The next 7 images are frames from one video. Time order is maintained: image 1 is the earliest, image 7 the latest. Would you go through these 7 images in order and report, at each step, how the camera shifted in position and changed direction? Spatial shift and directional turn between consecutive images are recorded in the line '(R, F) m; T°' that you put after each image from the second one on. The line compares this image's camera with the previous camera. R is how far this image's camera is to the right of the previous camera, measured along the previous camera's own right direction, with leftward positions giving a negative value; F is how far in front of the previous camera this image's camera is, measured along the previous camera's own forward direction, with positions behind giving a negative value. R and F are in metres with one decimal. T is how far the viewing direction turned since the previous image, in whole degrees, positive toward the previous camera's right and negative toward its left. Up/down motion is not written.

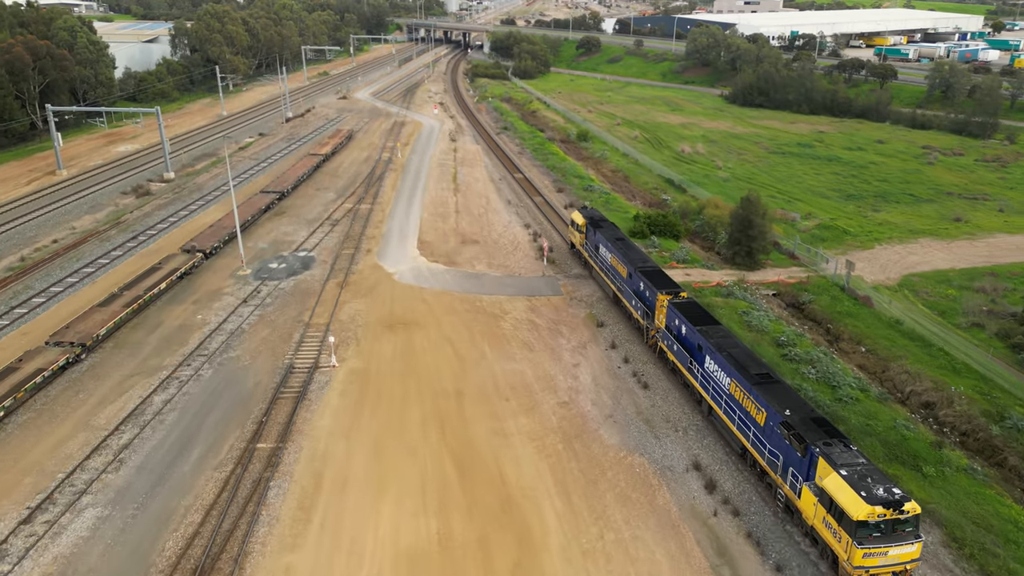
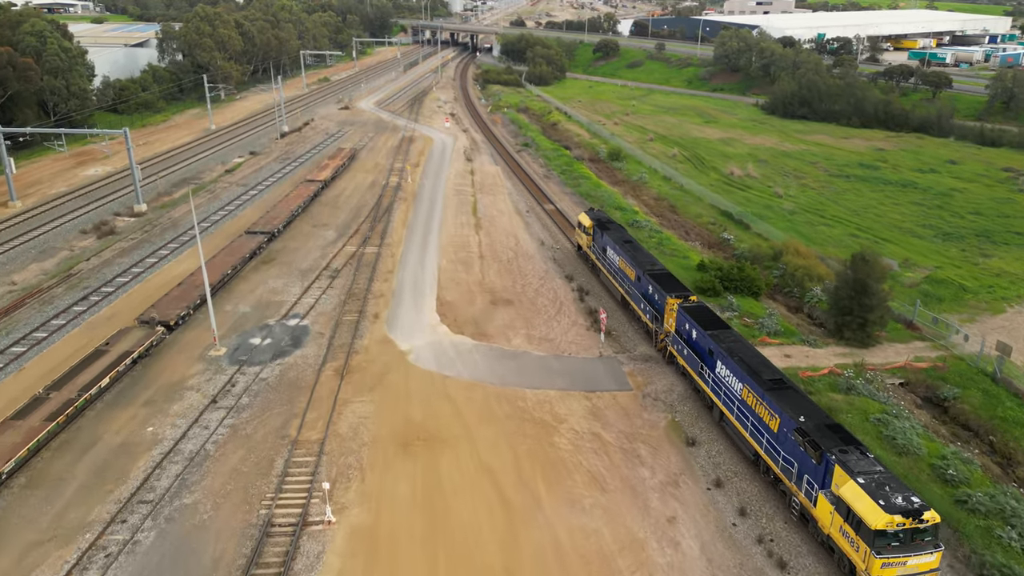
(-2.2, +8.7) m; 0°
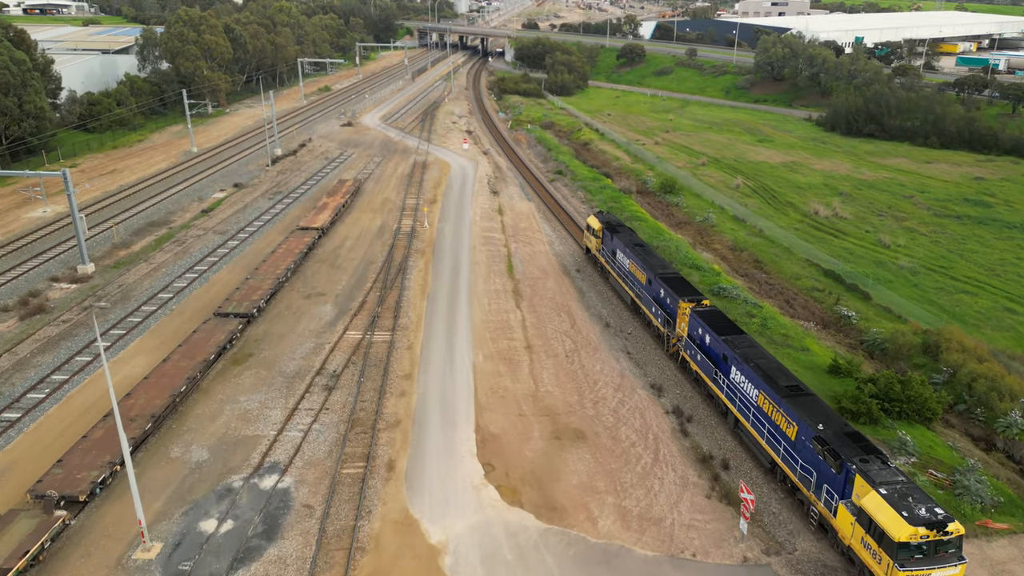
(-2.7, +10.9) m; 0°
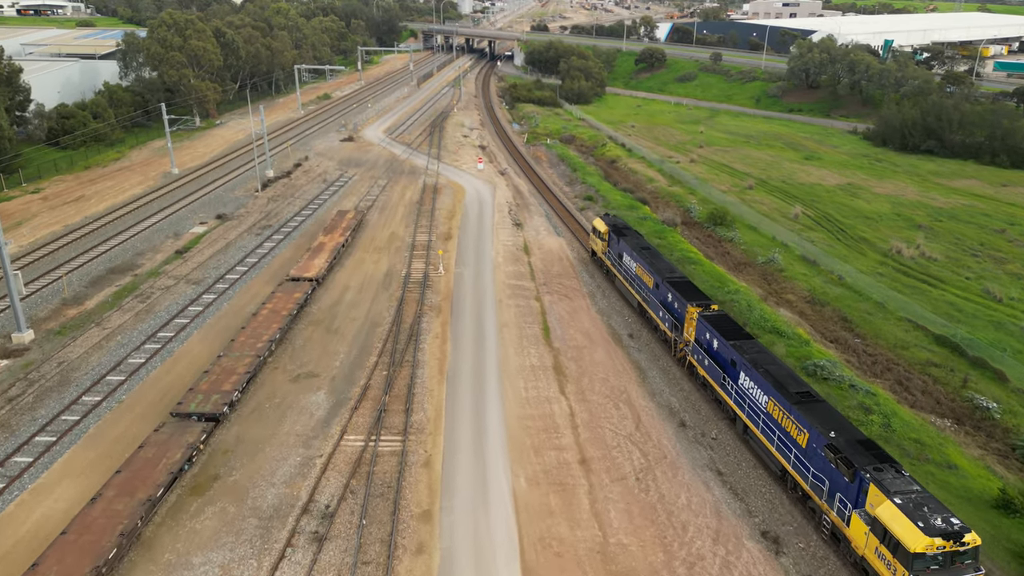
(-1.8, +7.7) m; 0°
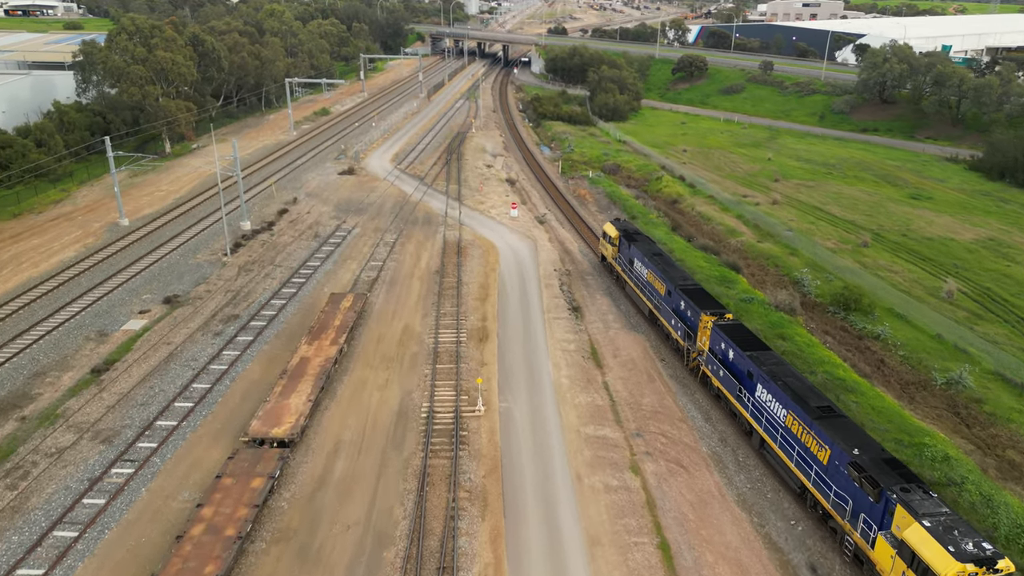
(-2.9, +13.3) m; 0°
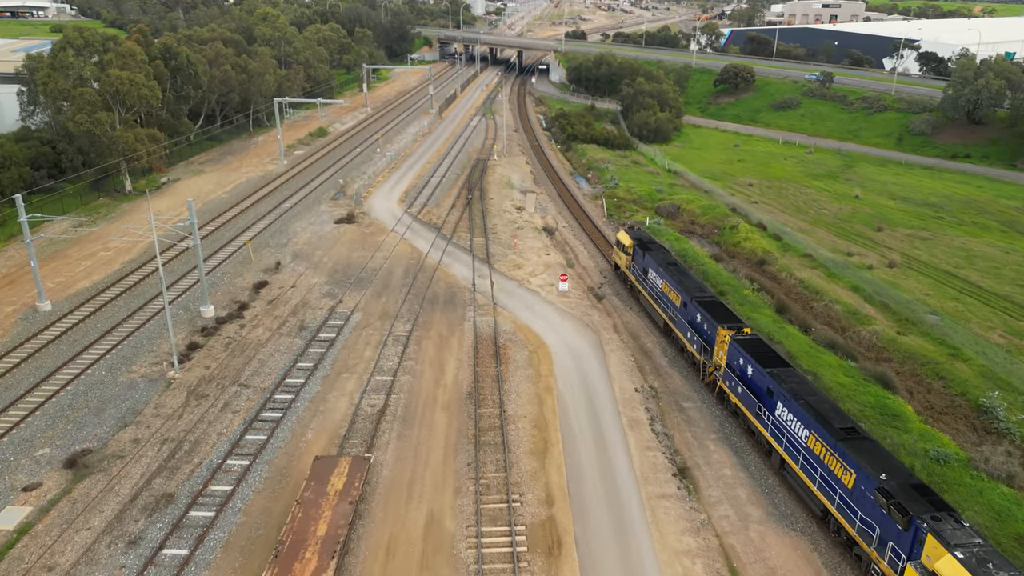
(-2.6, +12.0) m; 0°
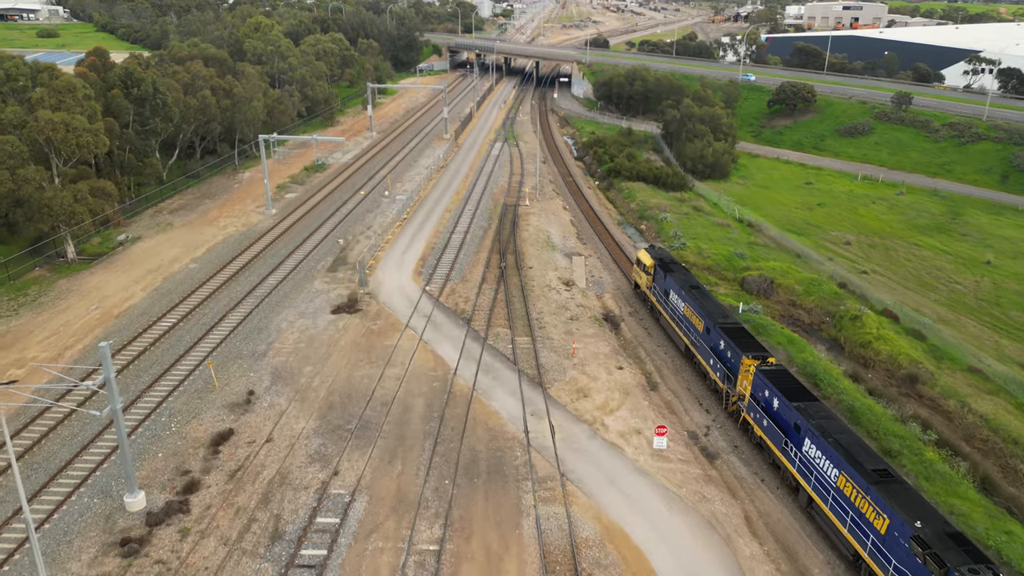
(-2.7, +11.8) m; 0°
